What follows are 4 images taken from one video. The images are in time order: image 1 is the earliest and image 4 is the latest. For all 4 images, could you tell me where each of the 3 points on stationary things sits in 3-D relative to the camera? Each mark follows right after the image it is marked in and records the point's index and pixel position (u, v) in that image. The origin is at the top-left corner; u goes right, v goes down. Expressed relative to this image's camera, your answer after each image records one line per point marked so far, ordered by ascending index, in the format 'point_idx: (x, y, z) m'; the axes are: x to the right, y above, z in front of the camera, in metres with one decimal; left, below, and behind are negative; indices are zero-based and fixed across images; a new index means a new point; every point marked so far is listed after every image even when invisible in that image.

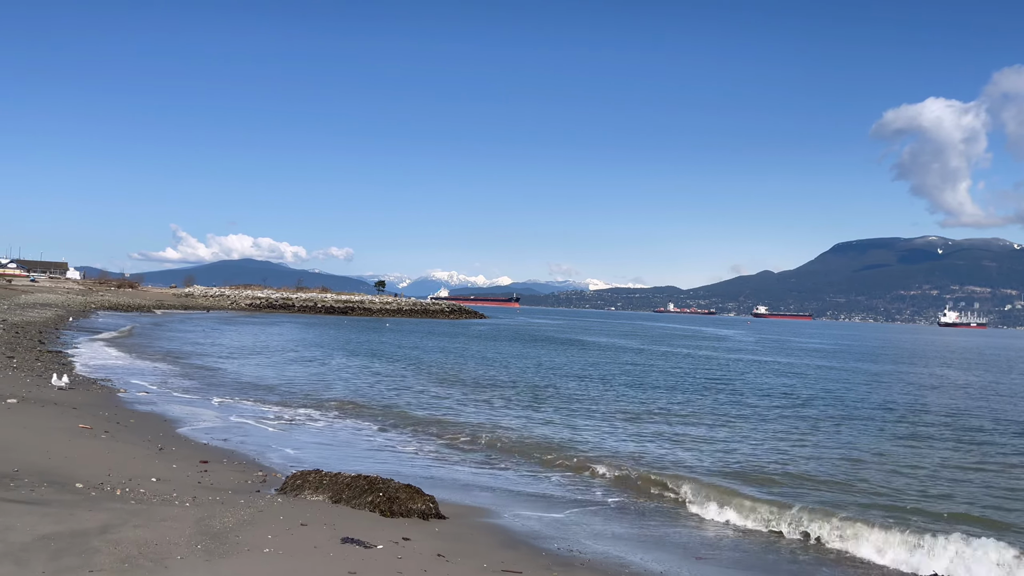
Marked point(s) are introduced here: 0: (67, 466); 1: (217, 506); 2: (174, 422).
0: (-6.1, -2.4, +8.9) m
1: (-3.5, -2.6, +7.9) m
2: (-7.0, -2.9, +14.0) m
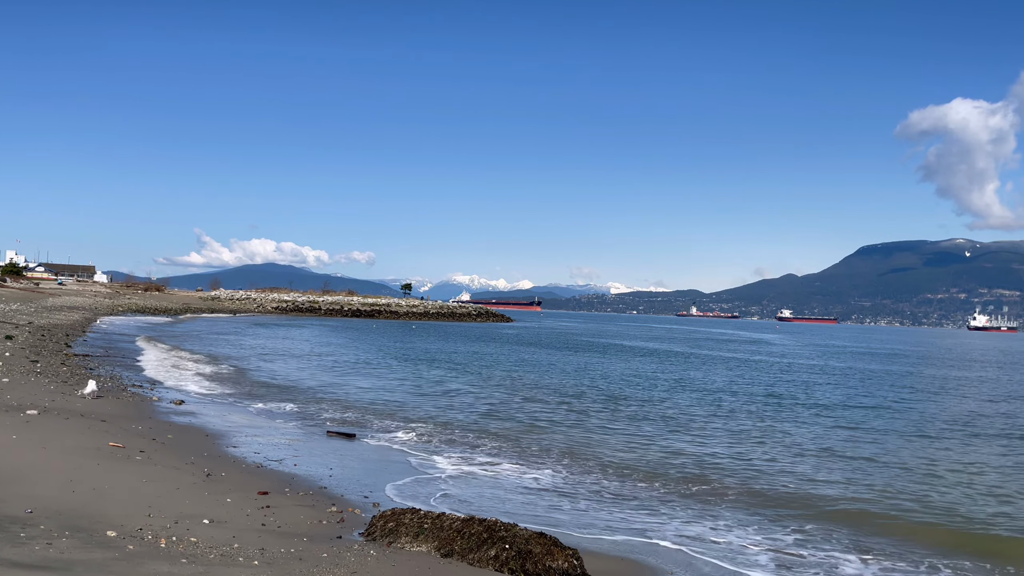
0: (-4.4, -2.3, +6.9) m
1: (-1.9, -2.4, +5.8) m
2: (-5.2, -2.7, +12.0) m
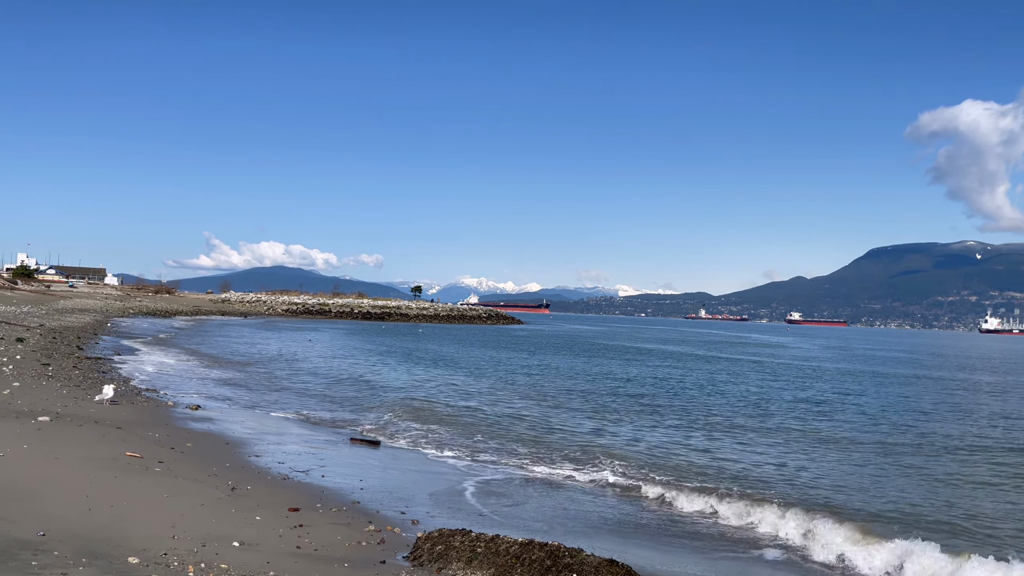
0: (-3.8, -2.2, +6.3) m
1: (-1.3, -2.4, +5.1) m
2: (-4.6, -2.7, +11.3) m
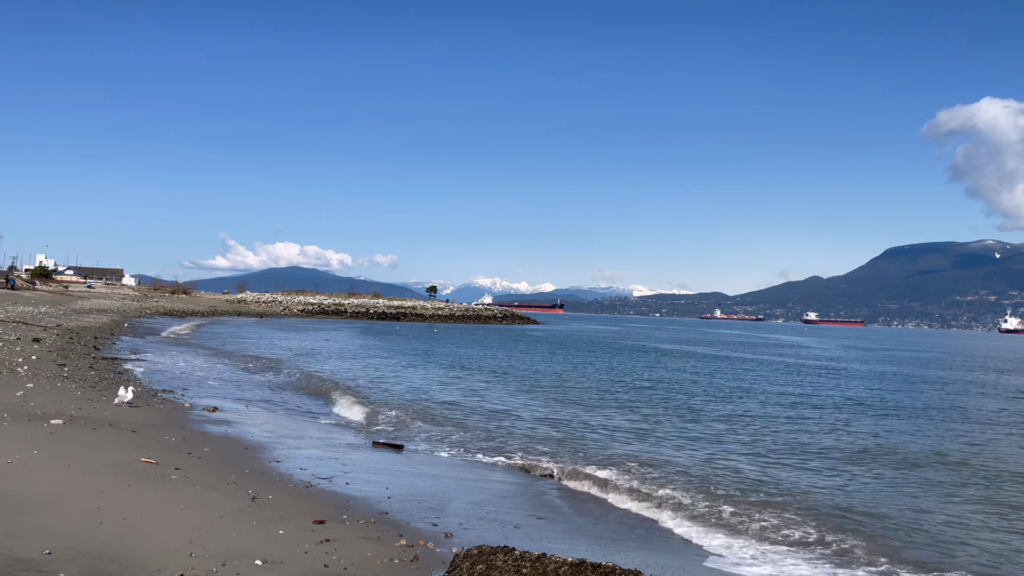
0: (-3.4, -2.2, +5.8) m
1: (-0.9, -2.4, +4.6) m
2: (-4.0, -2.7, +10.8) m
